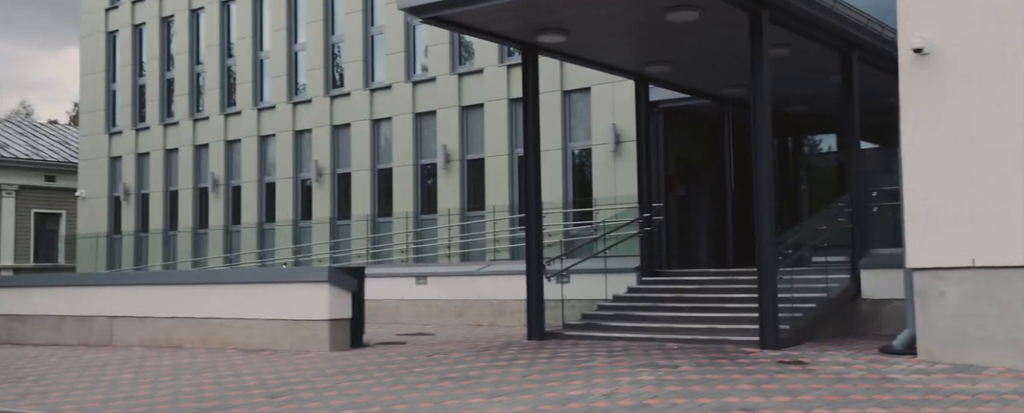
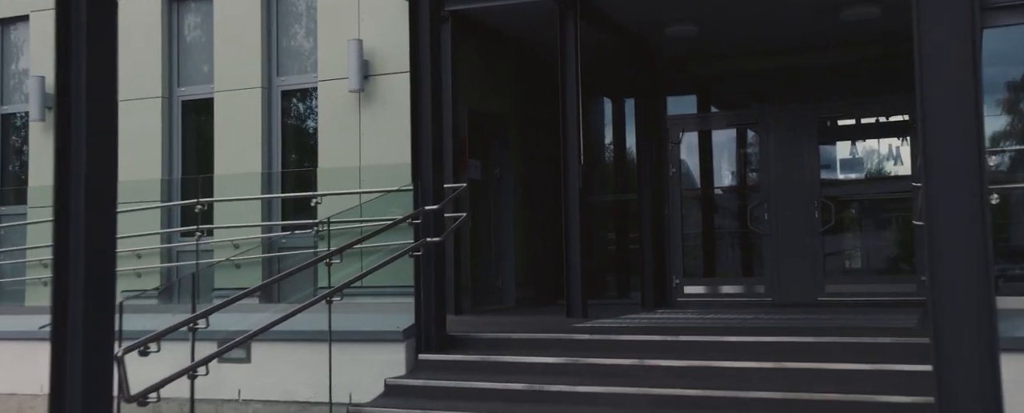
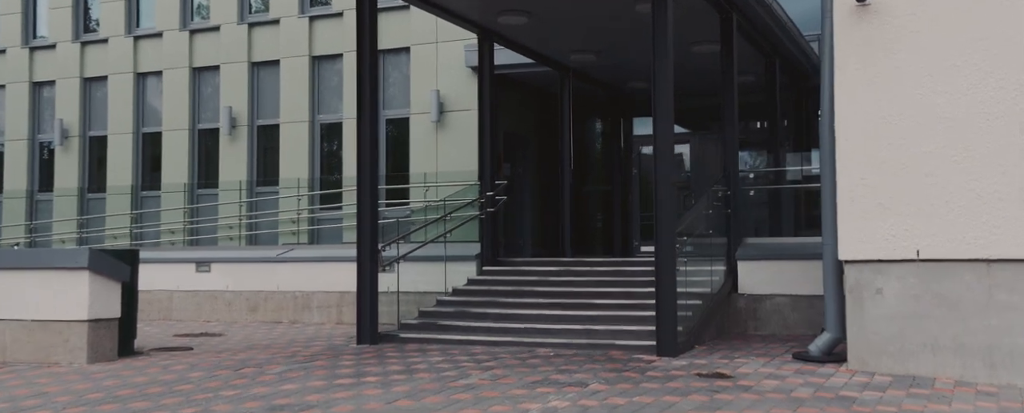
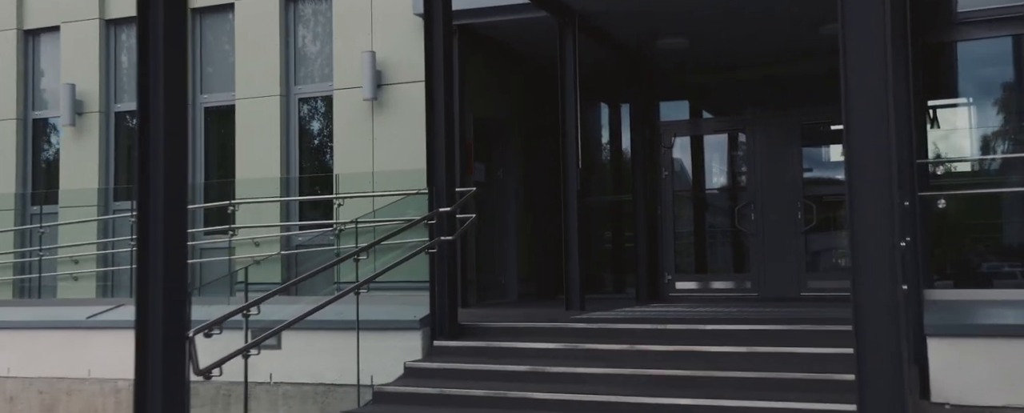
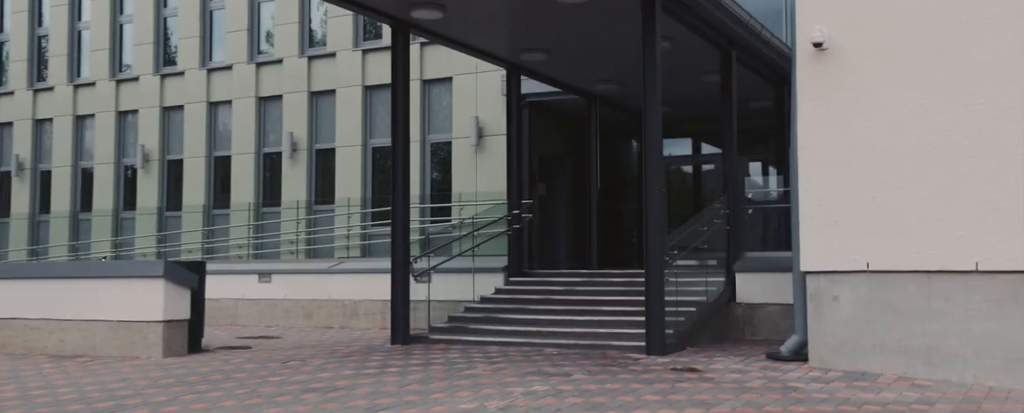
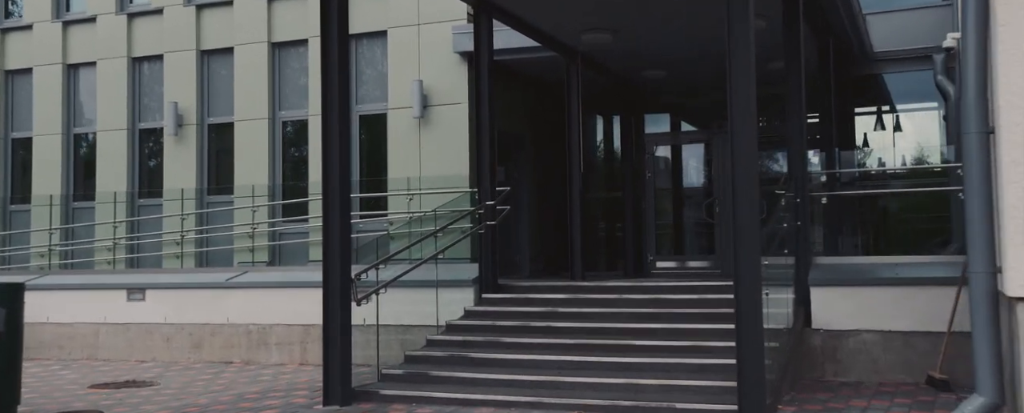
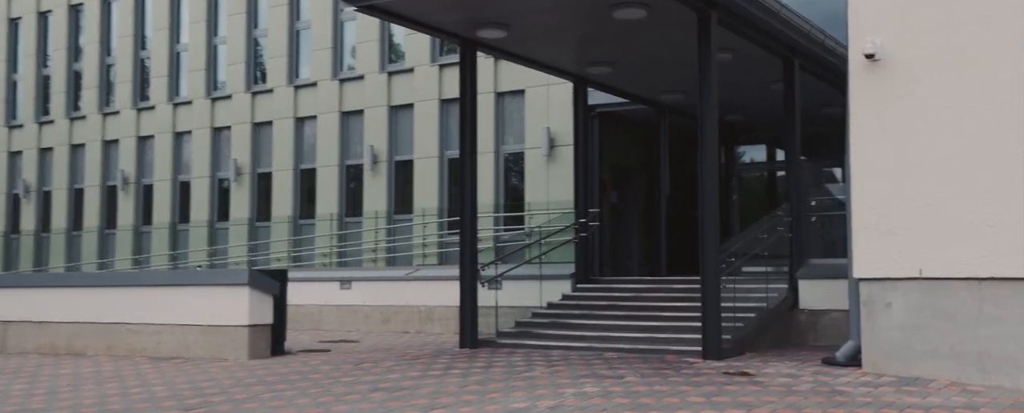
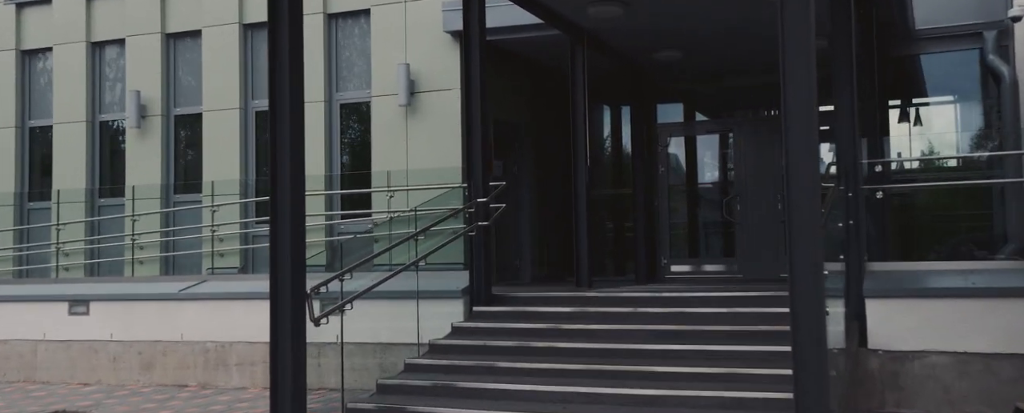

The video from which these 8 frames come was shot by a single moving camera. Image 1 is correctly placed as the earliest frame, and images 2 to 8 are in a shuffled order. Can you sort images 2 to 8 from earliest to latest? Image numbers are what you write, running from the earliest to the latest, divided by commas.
7, 5, 3, 6, 8, 4, 2
